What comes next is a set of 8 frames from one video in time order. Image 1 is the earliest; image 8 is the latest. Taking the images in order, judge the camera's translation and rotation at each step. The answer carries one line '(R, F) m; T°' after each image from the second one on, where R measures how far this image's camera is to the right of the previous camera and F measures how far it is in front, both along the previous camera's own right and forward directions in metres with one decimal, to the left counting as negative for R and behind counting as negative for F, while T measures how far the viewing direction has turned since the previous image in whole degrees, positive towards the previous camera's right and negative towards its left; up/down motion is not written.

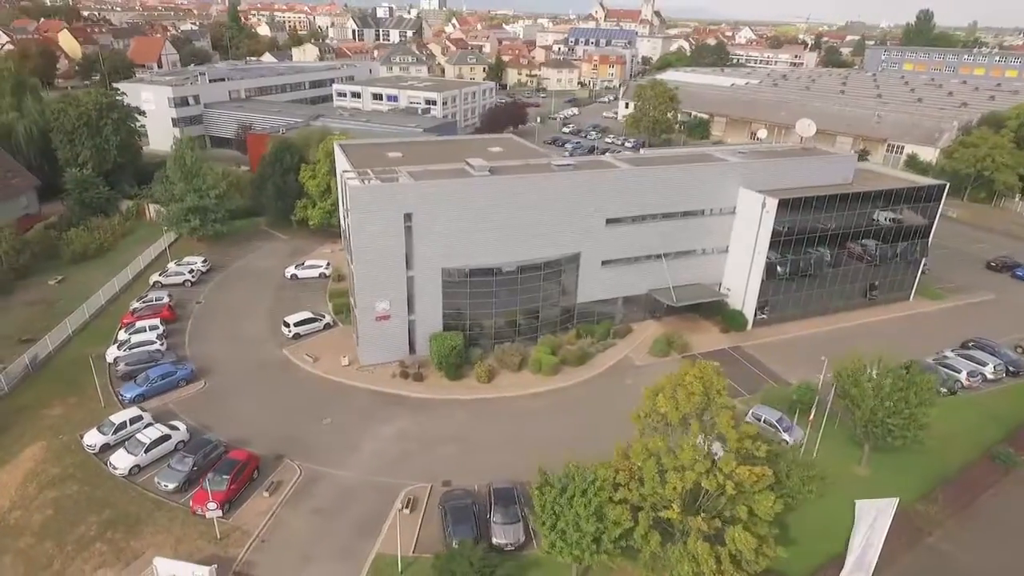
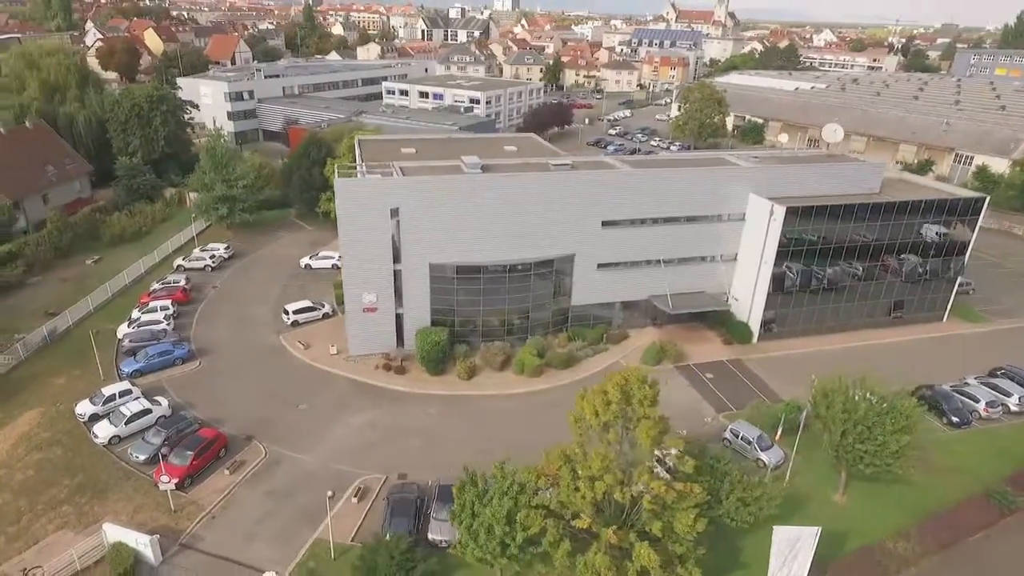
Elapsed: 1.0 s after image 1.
(+4.0, +0.4) m; -6°
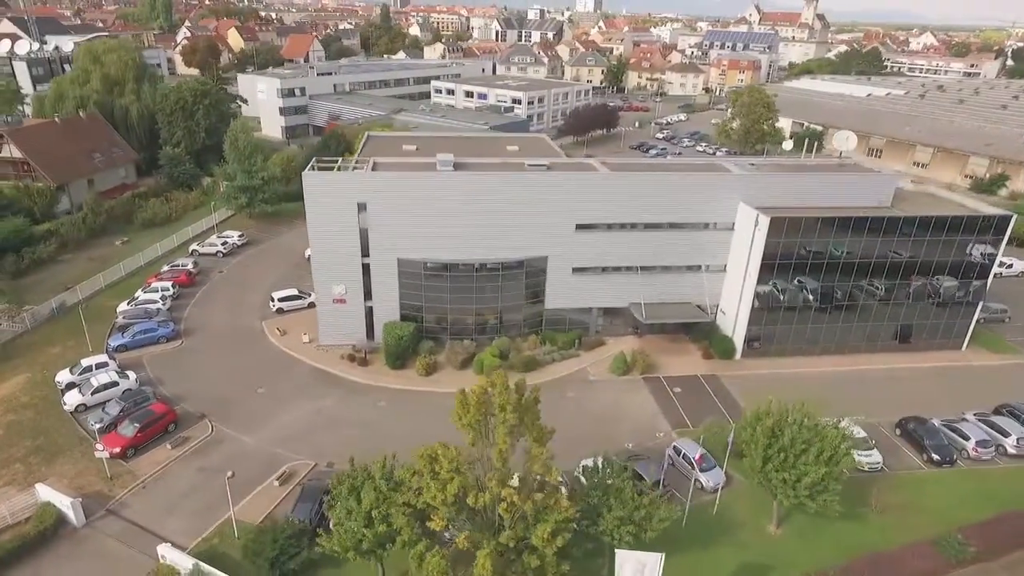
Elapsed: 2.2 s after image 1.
(+5.6, +0.6) m; -7°
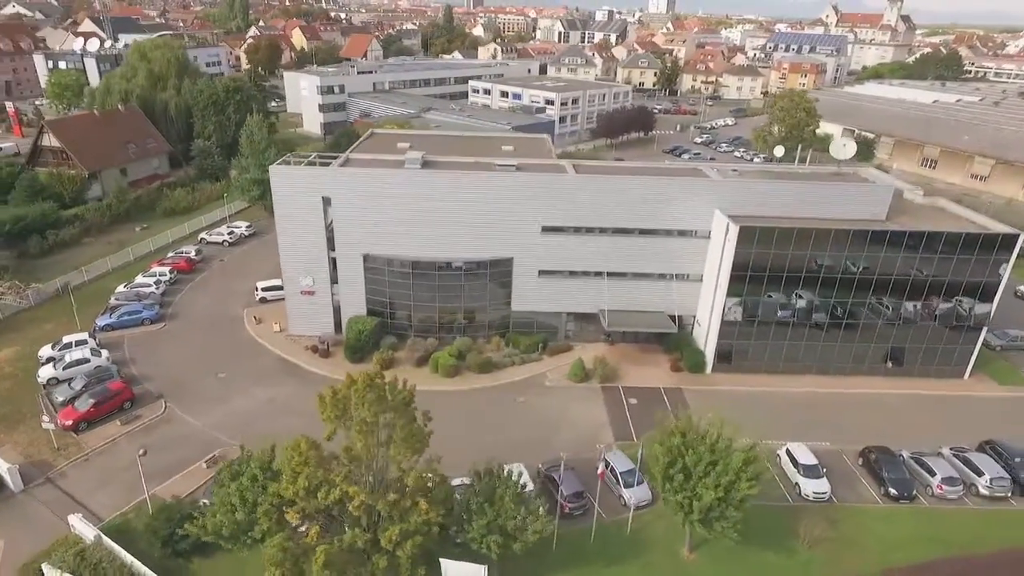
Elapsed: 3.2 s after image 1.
(+5.3, +0.5) m; -6°
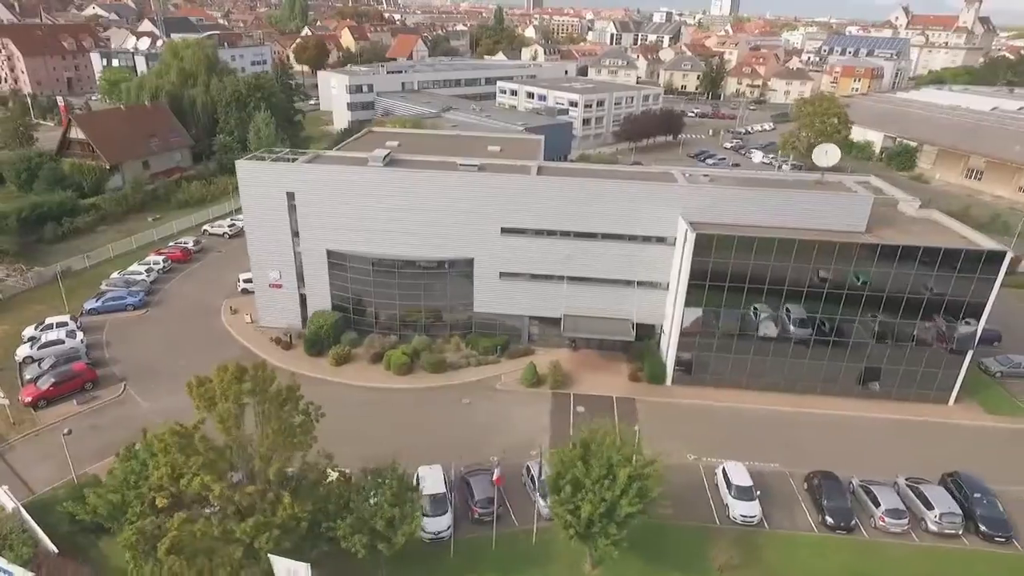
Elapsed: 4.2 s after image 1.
(+5.0, +0.5) m; -5°
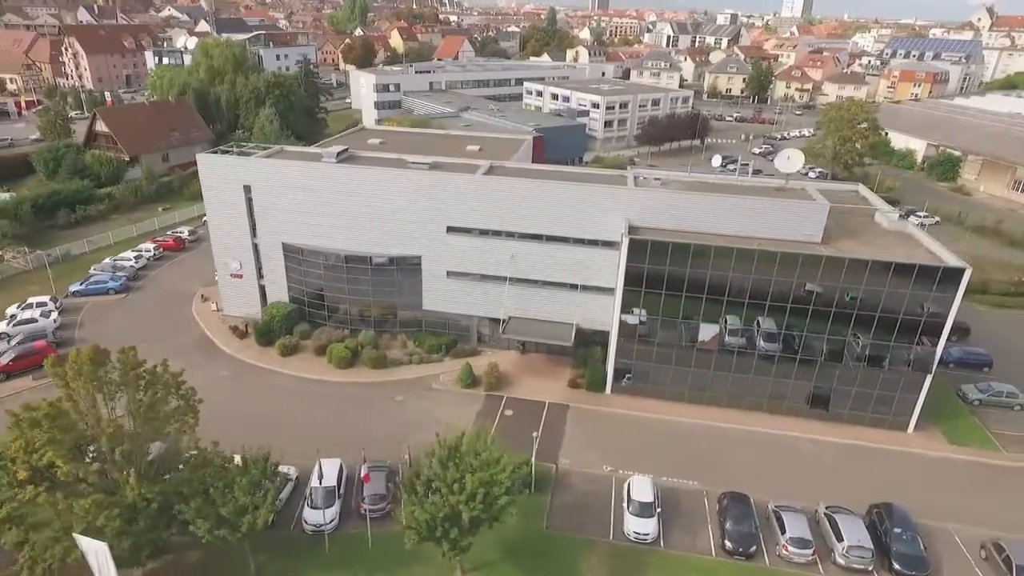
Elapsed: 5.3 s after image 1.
(+6.0, +0.5) m; -5°
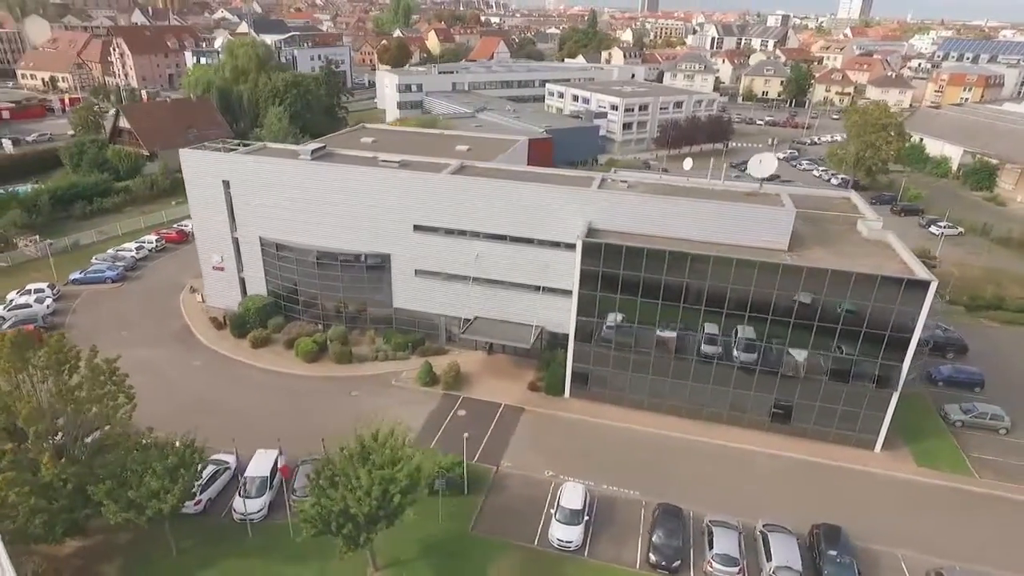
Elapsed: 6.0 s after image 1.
(+4.1, +0.3) m; -4°
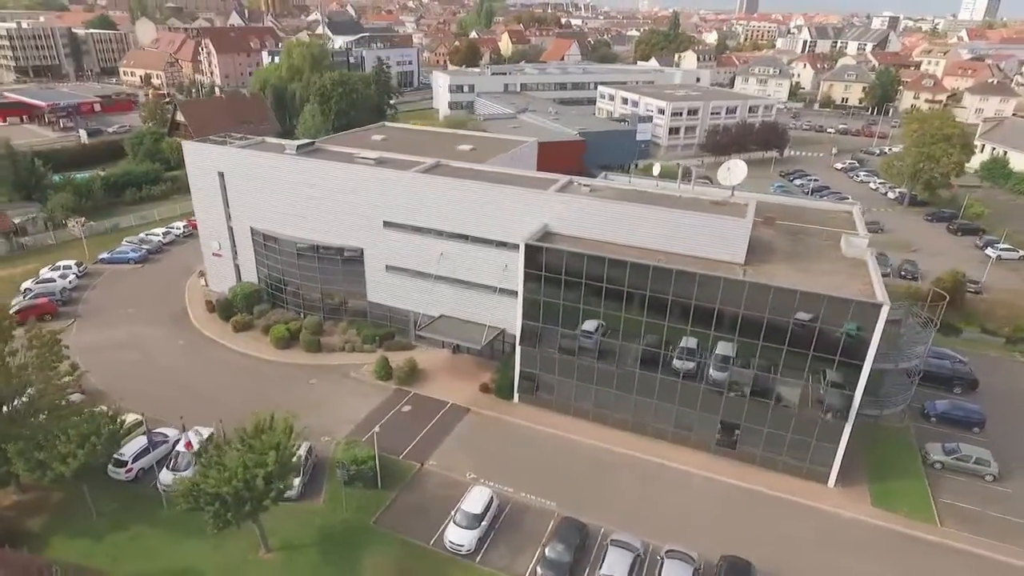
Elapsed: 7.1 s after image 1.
(+6.2, +0.6) m; -7°
